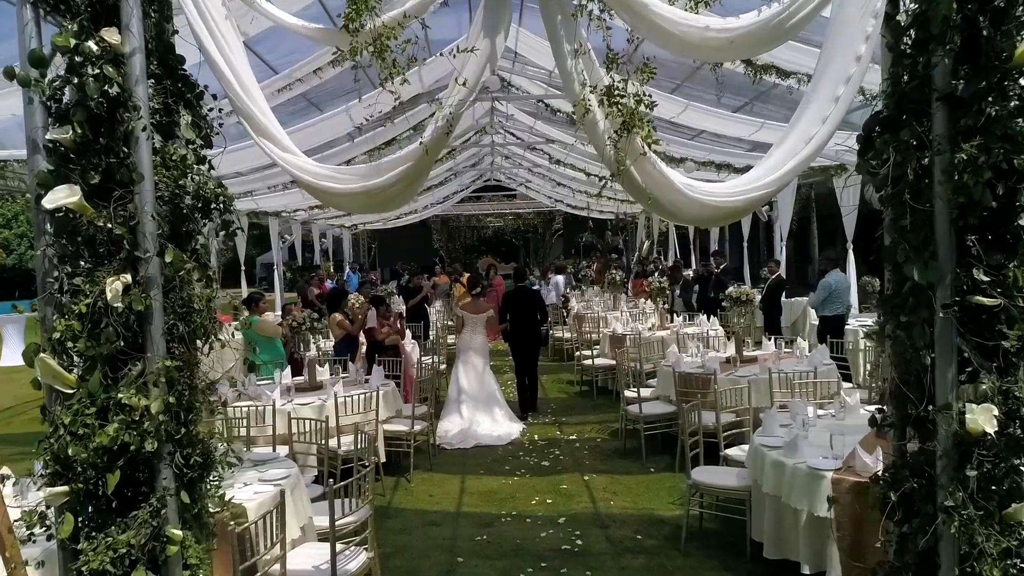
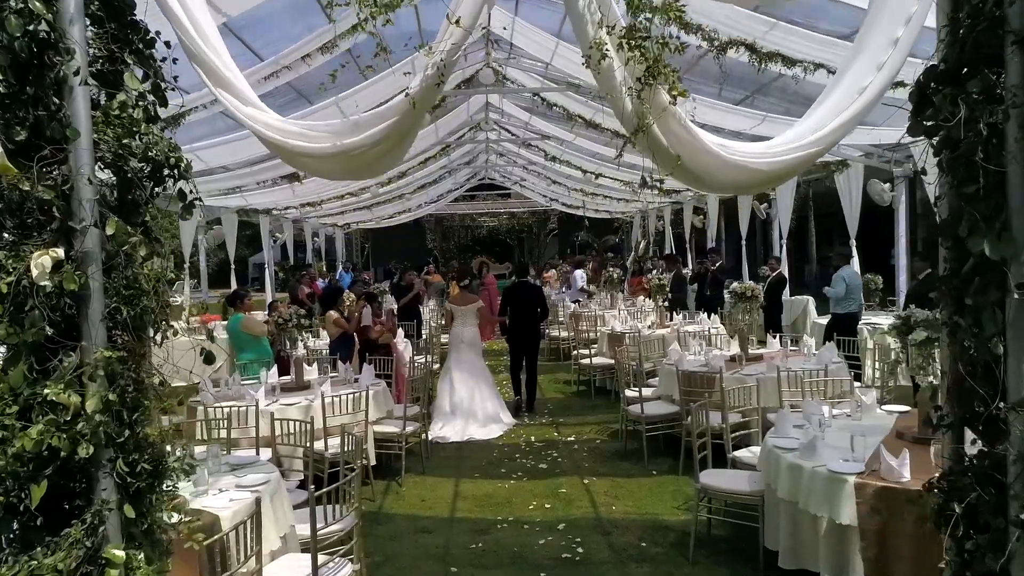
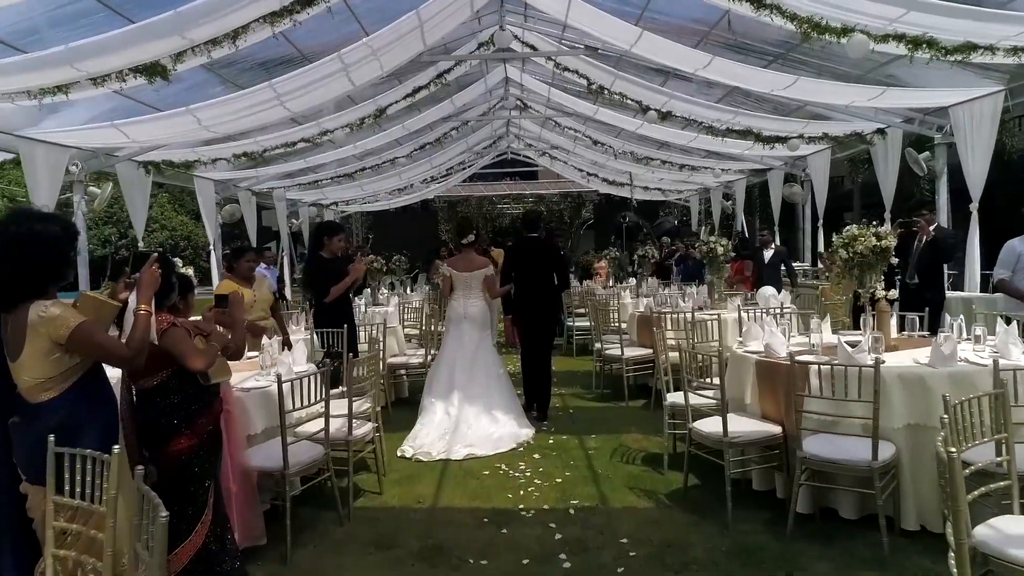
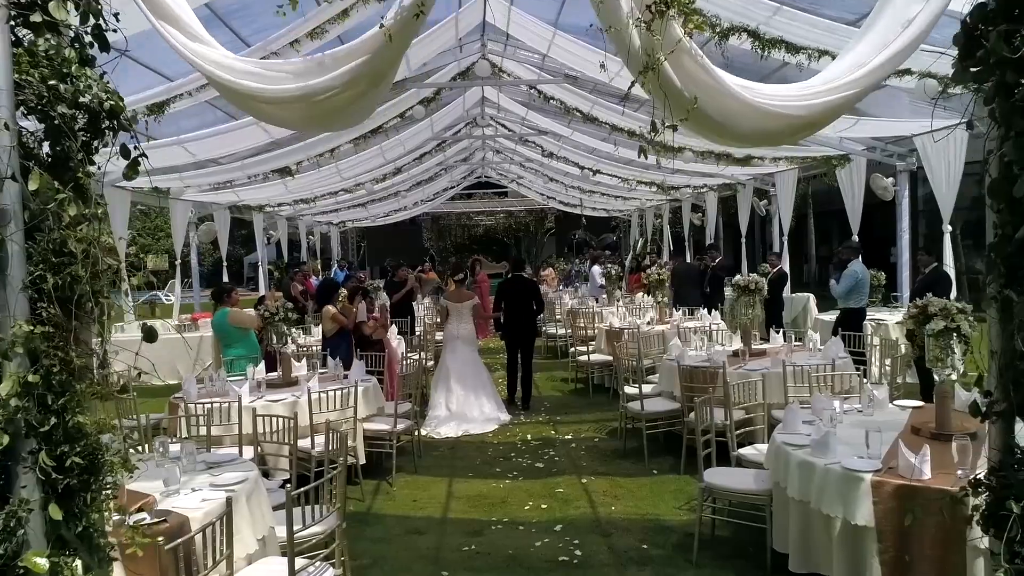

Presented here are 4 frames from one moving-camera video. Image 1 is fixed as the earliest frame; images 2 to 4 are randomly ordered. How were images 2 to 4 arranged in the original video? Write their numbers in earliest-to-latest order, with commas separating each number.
2, 4, 3
